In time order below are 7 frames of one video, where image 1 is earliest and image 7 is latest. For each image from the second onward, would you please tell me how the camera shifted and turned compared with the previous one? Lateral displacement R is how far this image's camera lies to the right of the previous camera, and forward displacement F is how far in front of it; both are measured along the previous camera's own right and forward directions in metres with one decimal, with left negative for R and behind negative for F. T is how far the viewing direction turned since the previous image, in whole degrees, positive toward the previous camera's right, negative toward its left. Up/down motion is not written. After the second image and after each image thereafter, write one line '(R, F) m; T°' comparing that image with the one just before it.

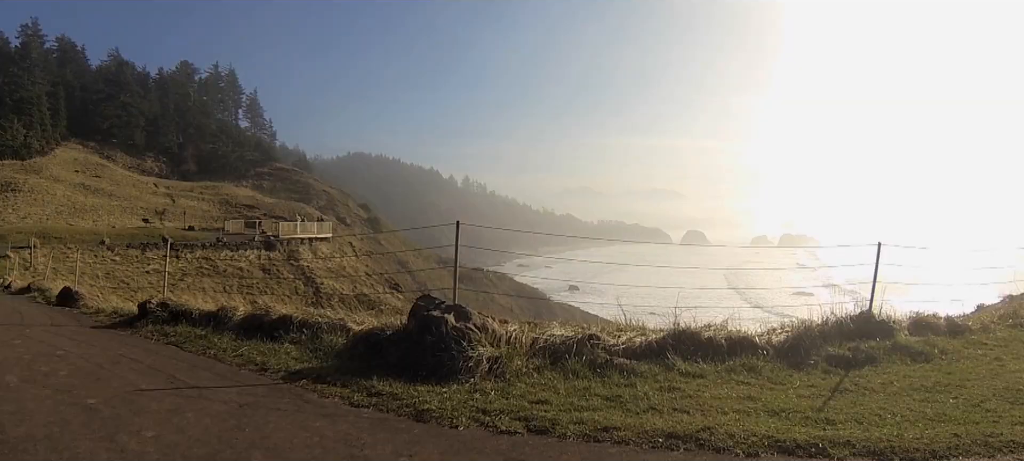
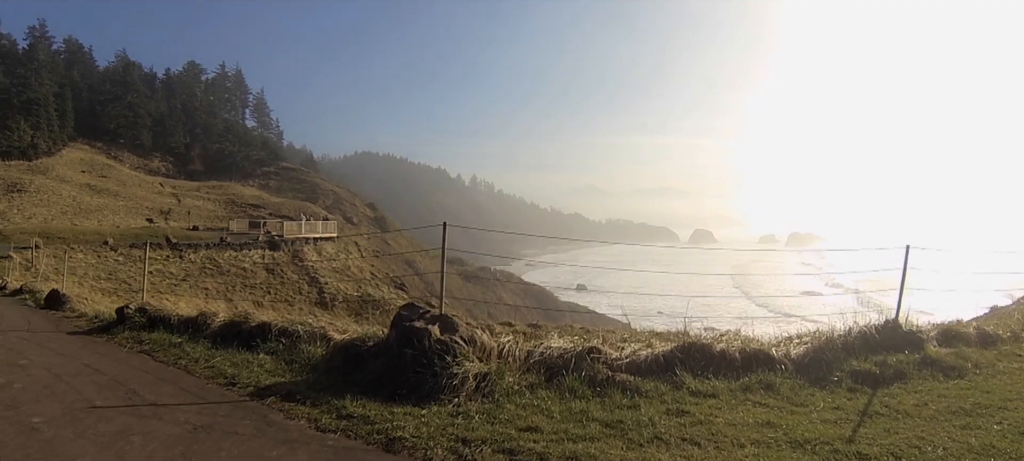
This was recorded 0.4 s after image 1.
(0.0, +0.2) m; -1°
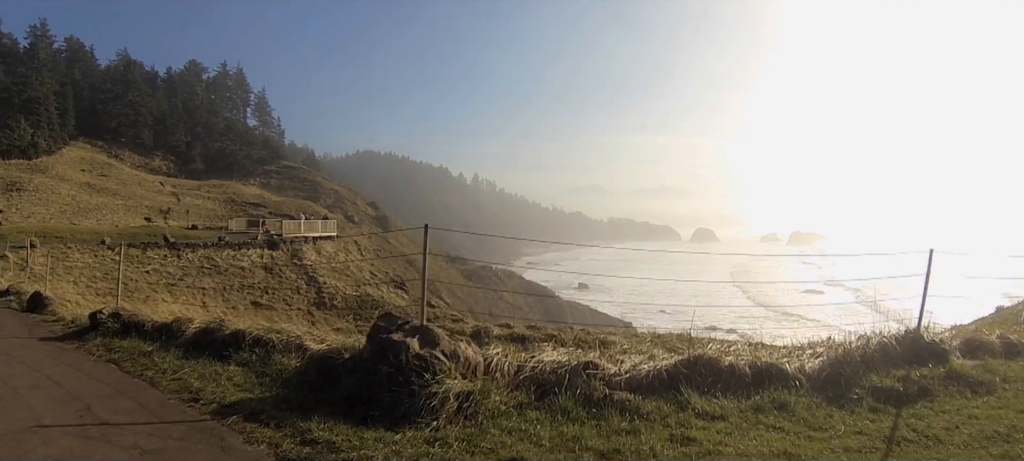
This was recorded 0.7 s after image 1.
(0.0, +0.1) m; 0°
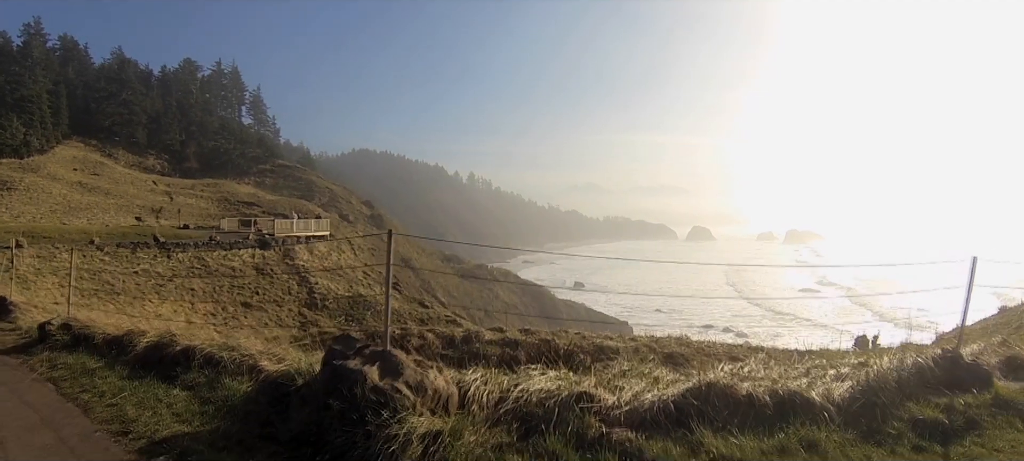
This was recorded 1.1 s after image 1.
(0.0, +0.2) m; 0°
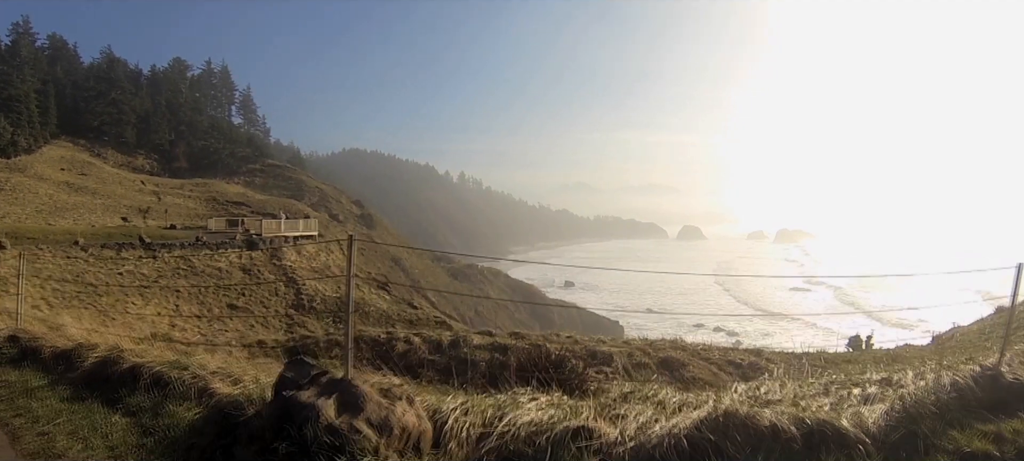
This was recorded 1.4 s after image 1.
(0.0, +0.2) m; +1°
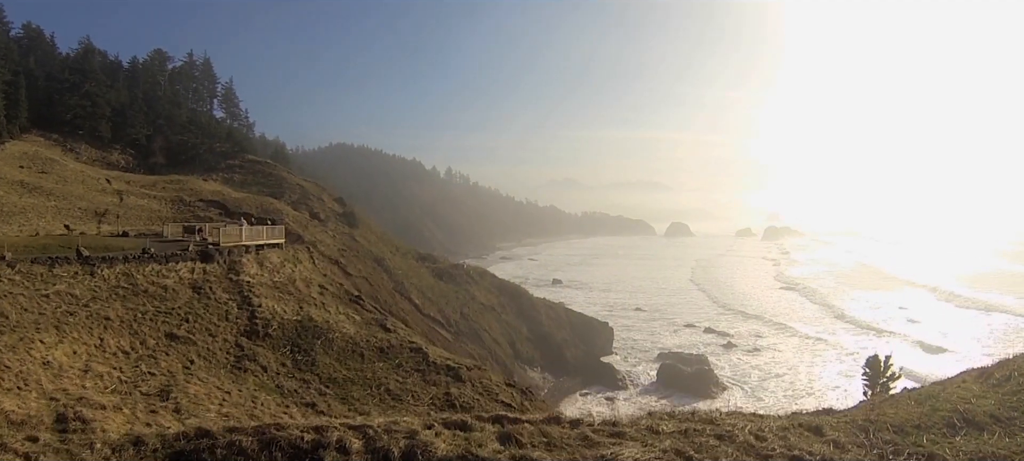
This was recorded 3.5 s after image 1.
(0.0, +1.7) m; +1°
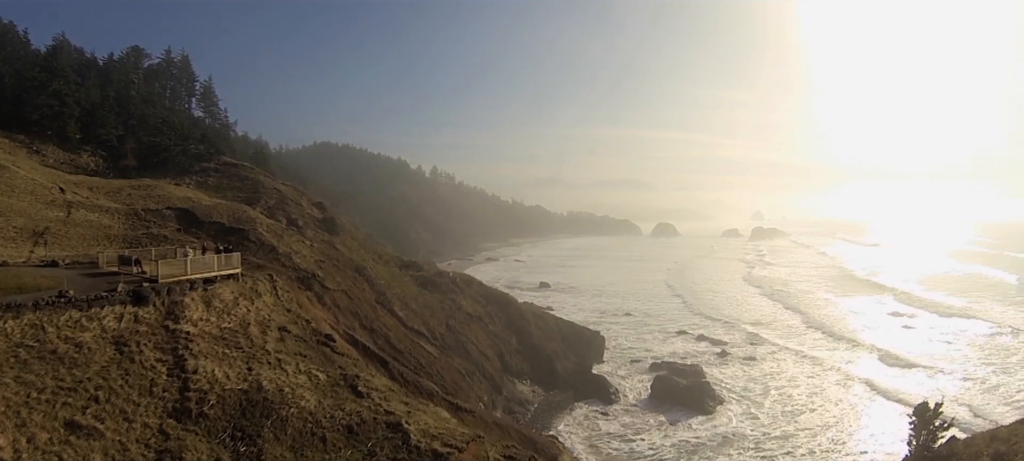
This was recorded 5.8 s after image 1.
(-0.3, +2.4) m; +1°
